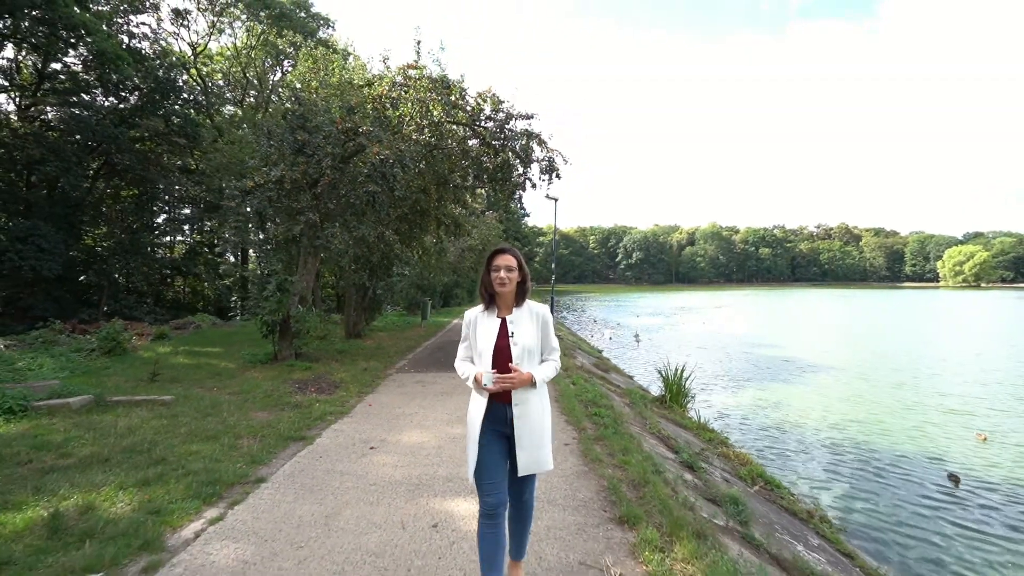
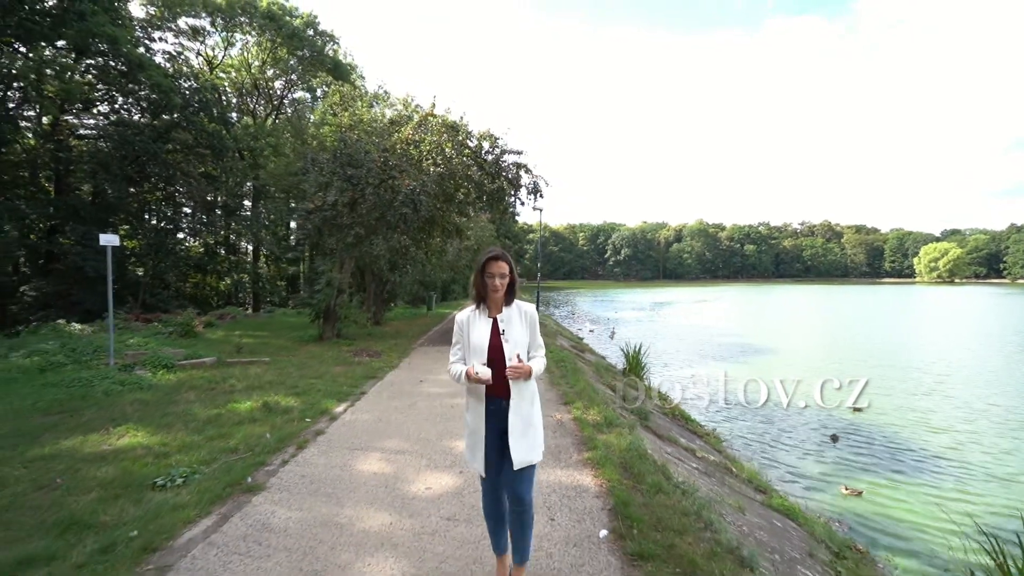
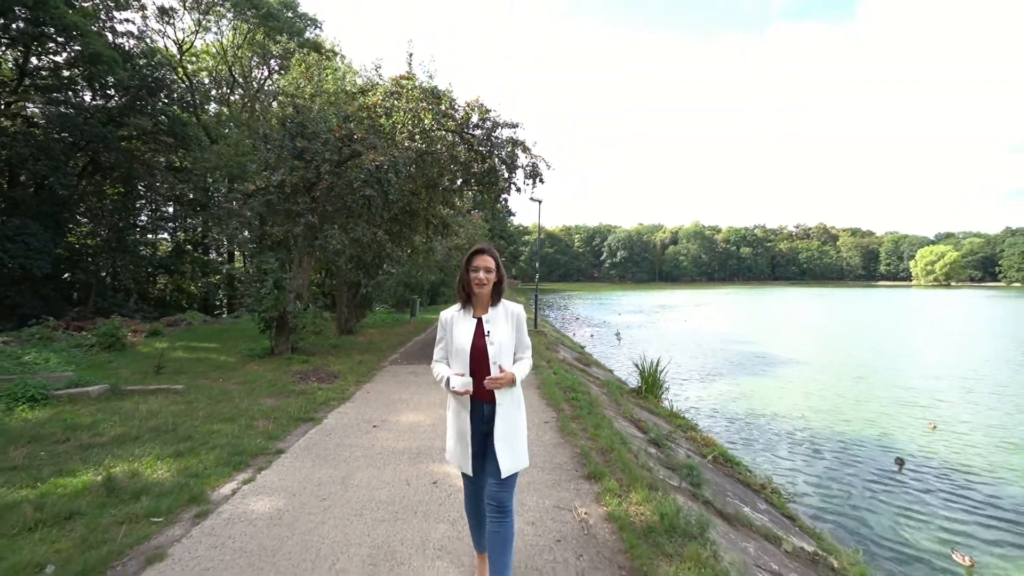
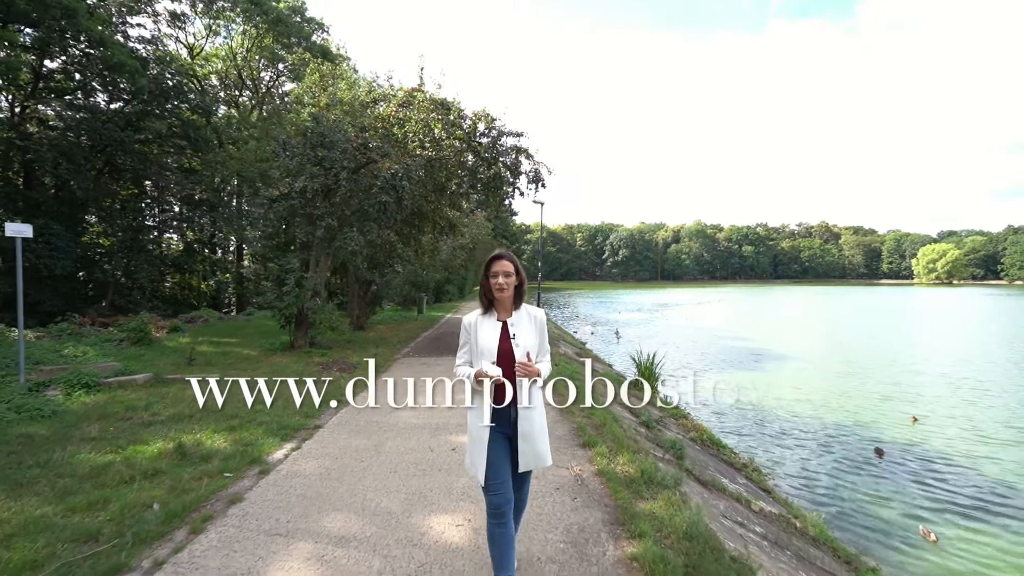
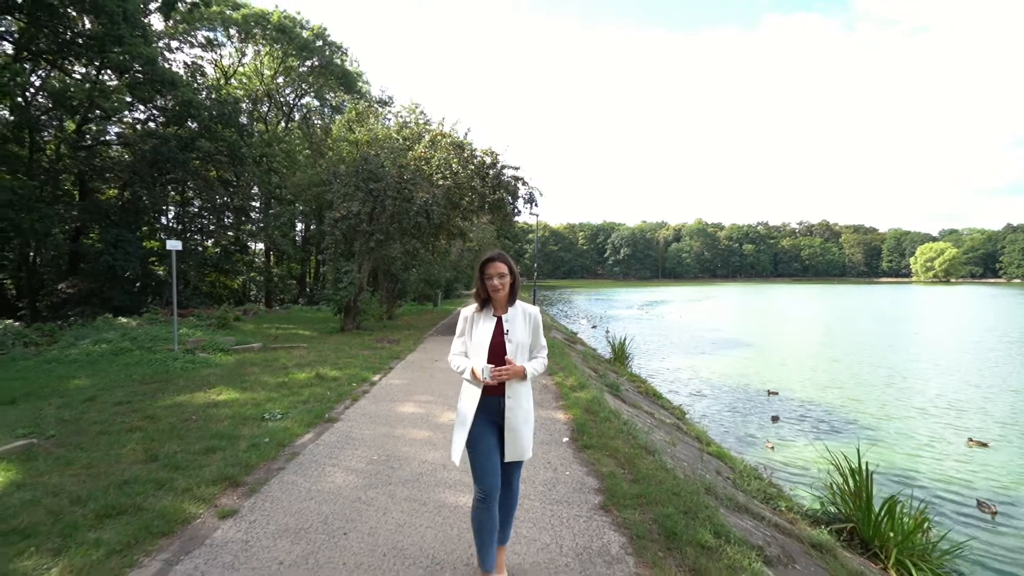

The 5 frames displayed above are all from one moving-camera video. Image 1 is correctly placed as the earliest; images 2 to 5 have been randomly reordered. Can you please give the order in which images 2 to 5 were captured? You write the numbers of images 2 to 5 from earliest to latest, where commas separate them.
3, 4, 2, 5
